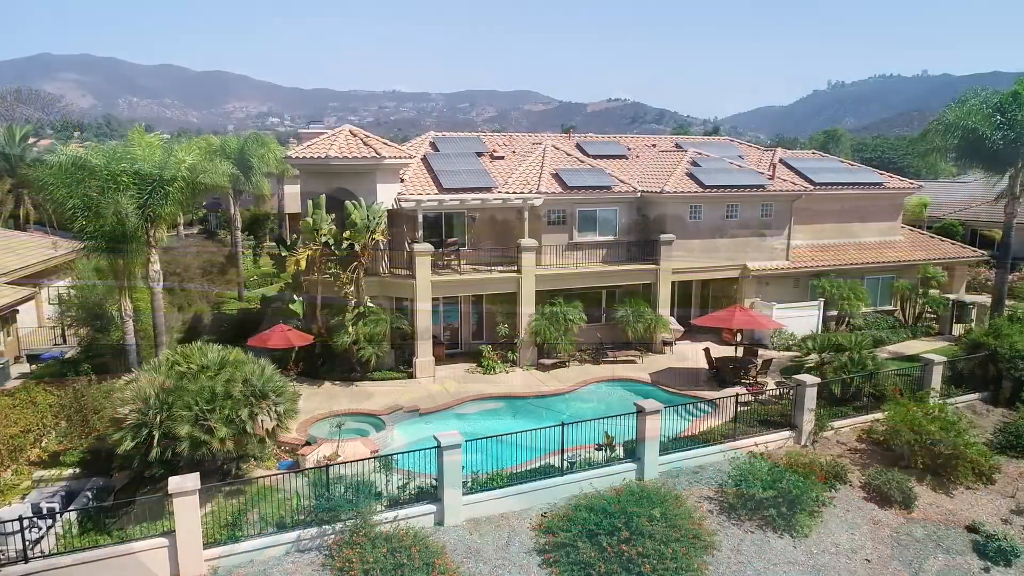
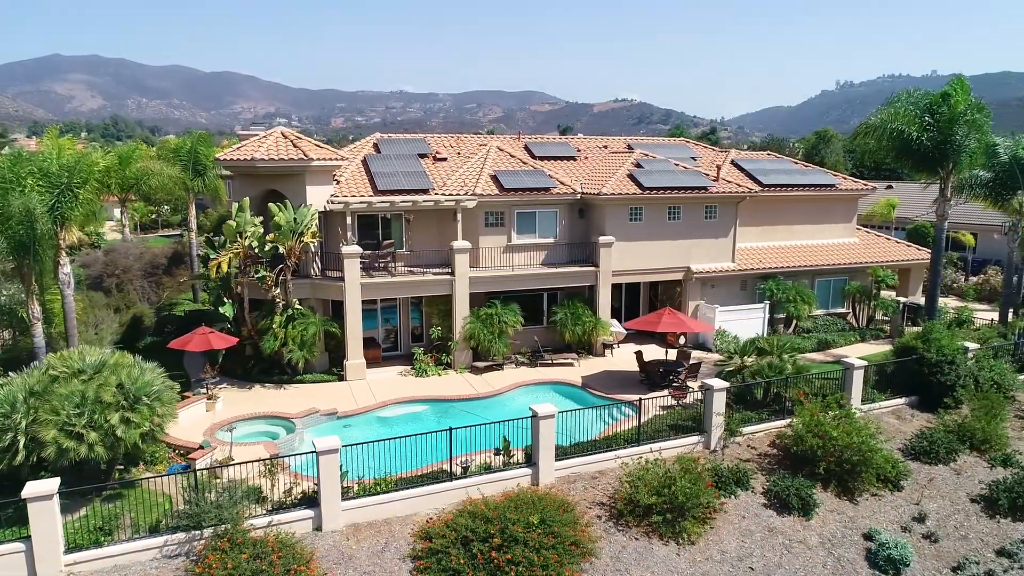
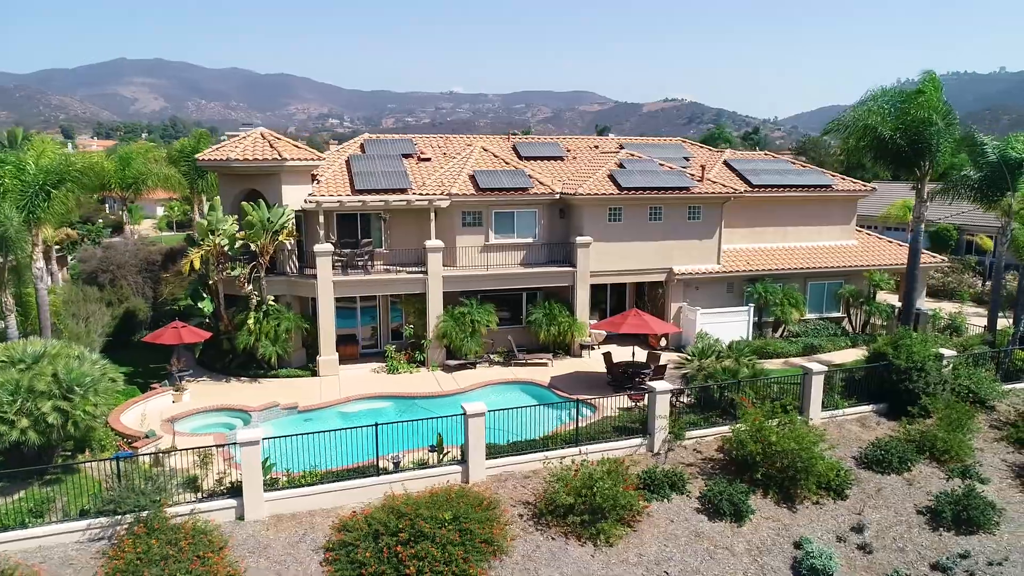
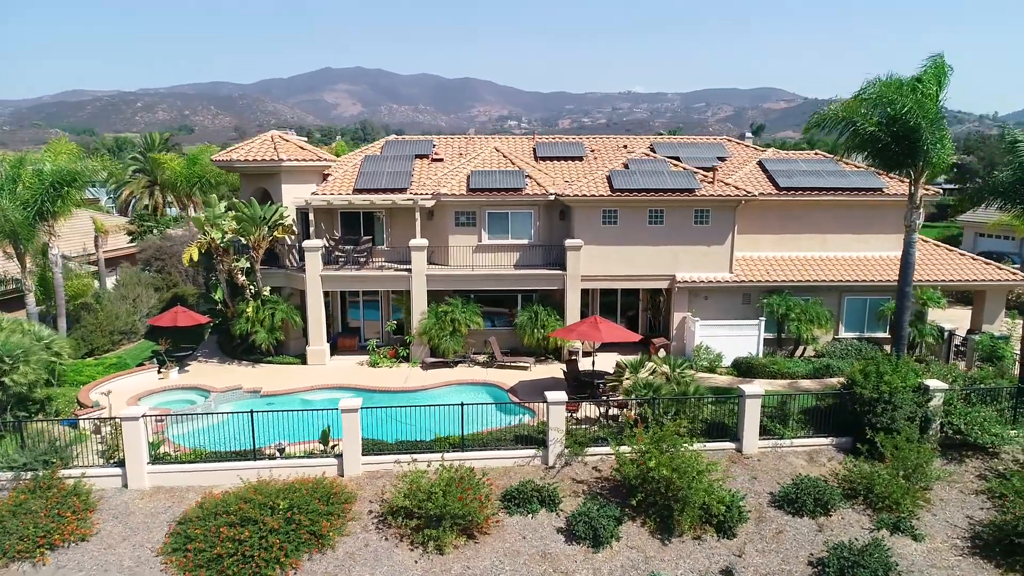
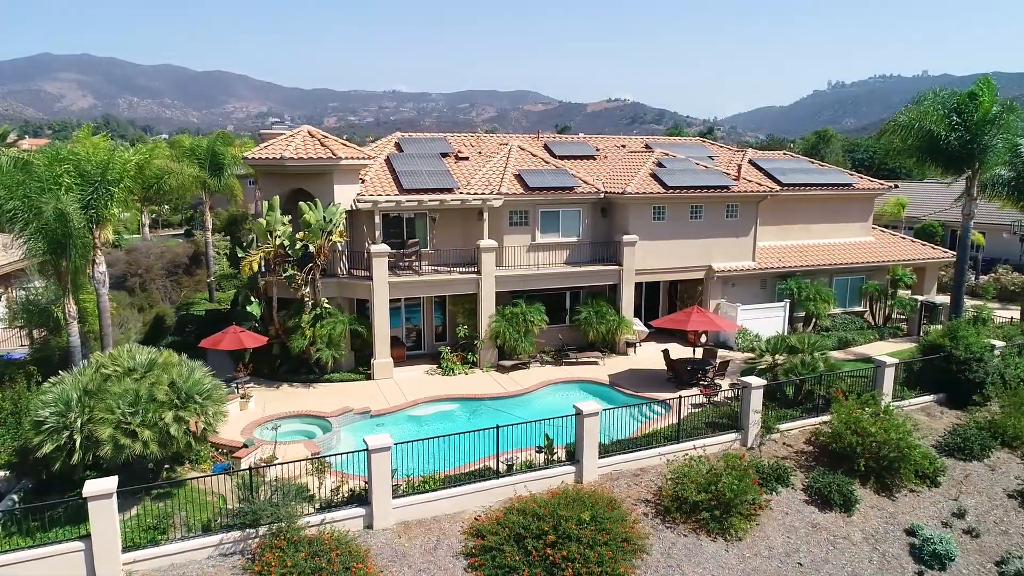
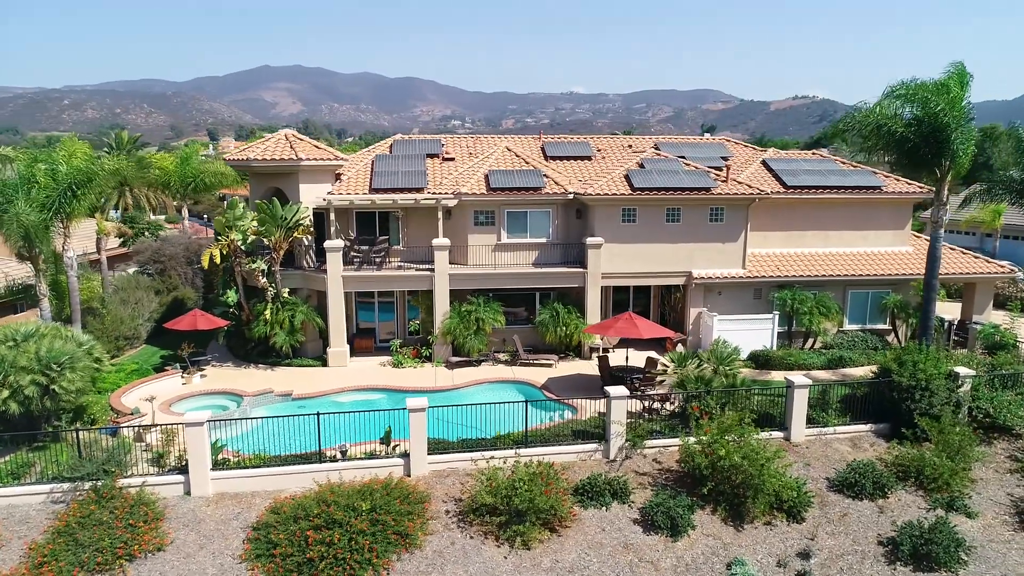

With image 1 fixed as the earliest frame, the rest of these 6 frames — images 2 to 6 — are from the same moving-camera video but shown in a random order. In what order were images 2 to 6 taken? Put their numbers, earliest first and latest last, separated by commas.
5, 2, 3, 6, 4
